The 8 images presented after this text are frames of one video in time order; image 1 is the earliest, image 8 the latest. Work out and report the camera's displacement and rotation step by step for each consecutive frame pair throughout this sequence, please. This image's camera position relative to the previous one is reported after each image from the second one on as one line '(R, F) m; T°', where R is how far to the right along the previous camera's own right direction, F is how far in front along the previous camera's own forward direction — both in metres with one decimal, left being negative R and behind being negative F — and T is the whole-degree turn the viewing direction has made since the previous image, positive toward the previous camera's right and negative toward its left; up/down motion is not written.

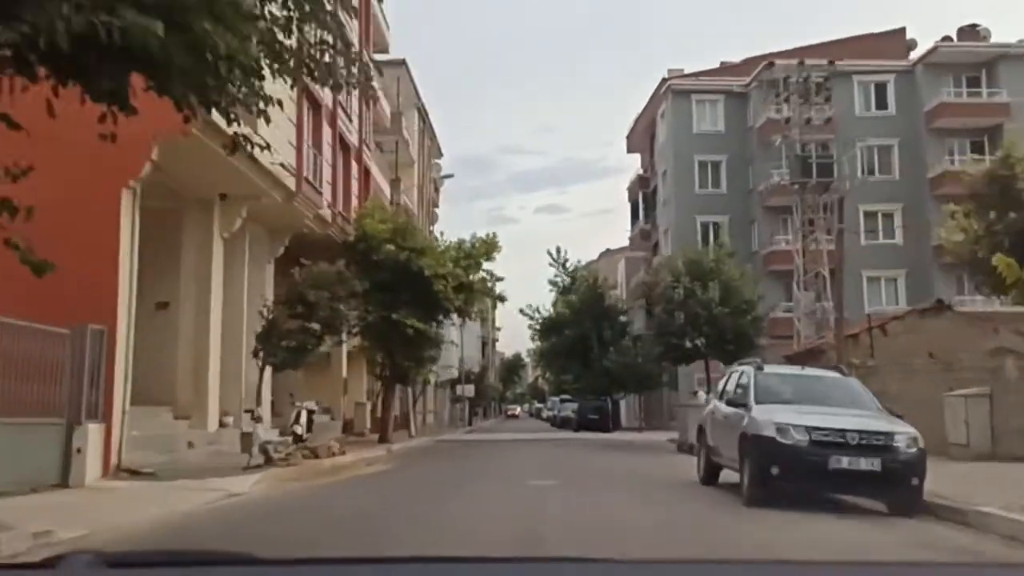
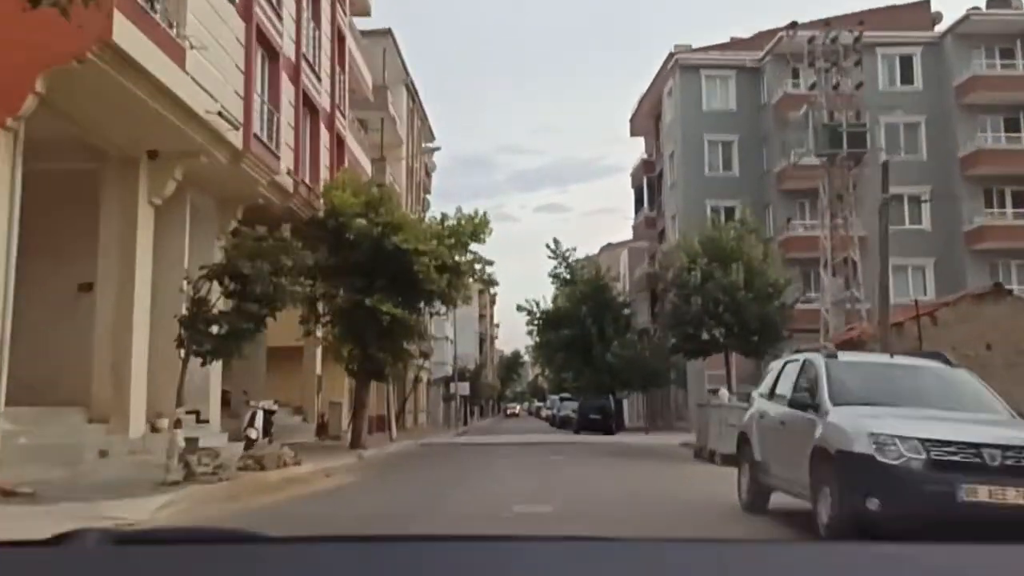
(+0.3, +3.9) m; 0°
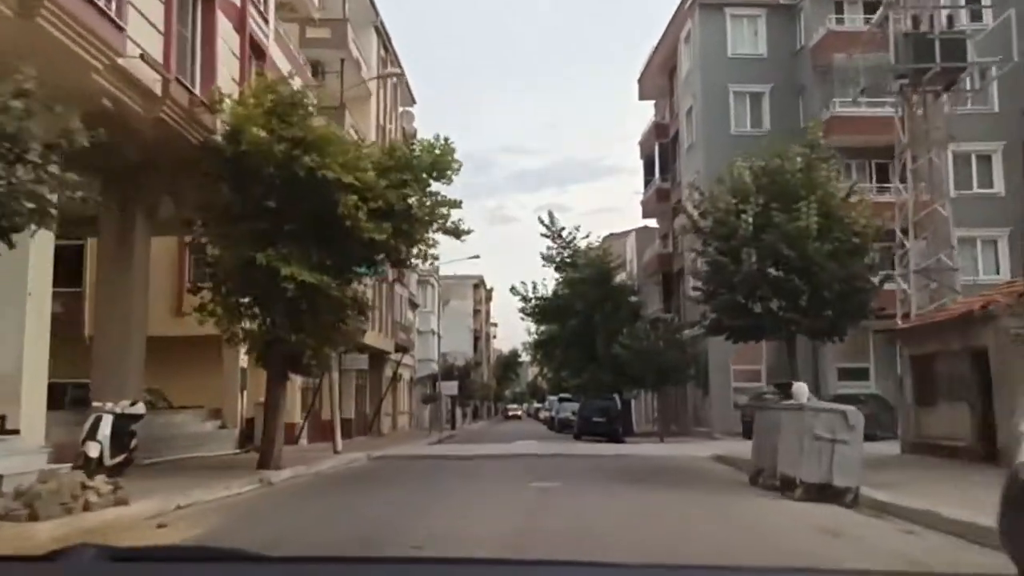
(+0.6, +7.8) m; 0°
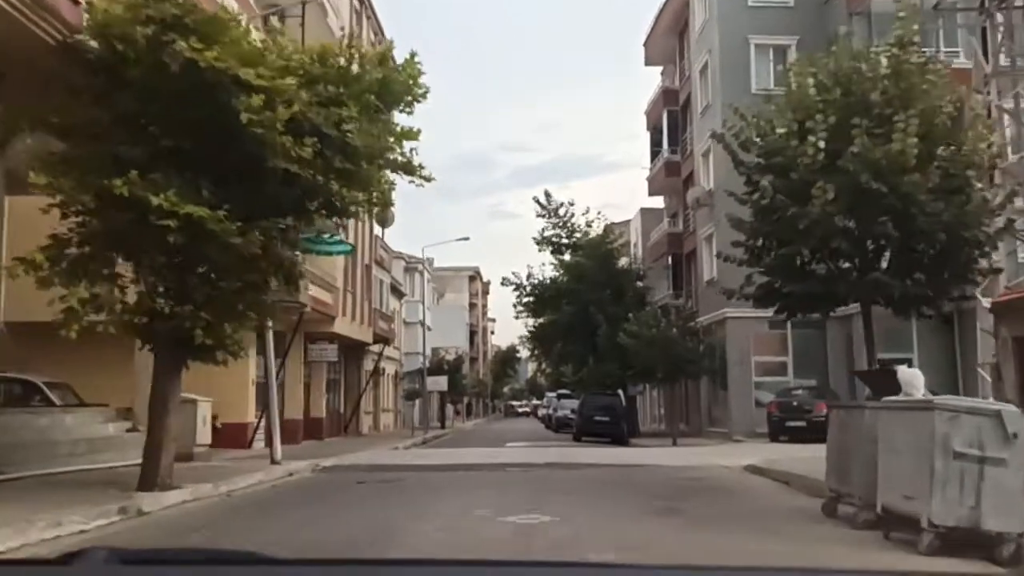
(+0.5, +5.1) m; 0°
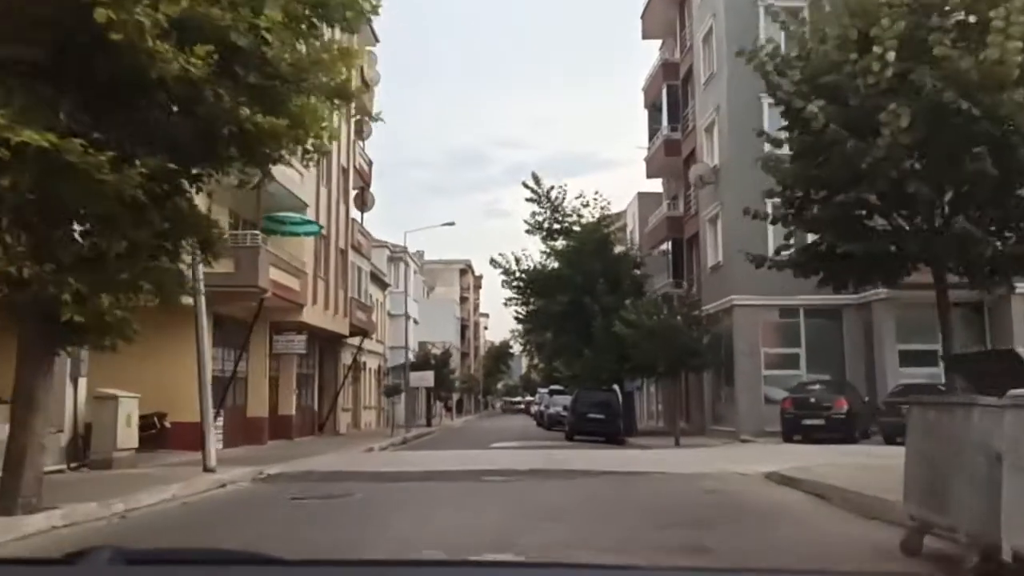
(+0.3, +3.2) m; 0°
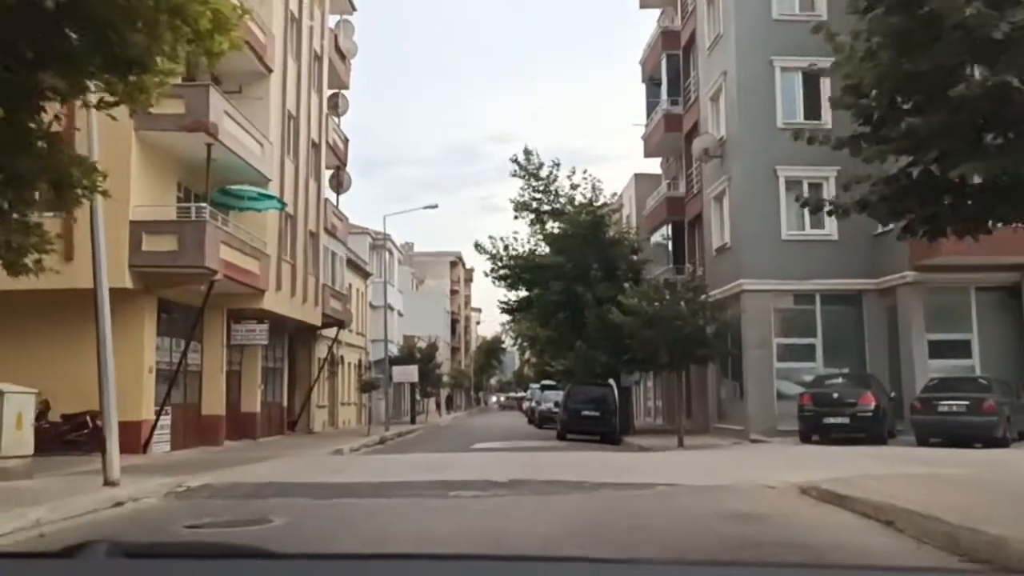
(+0.3, +3.2) m; 0°
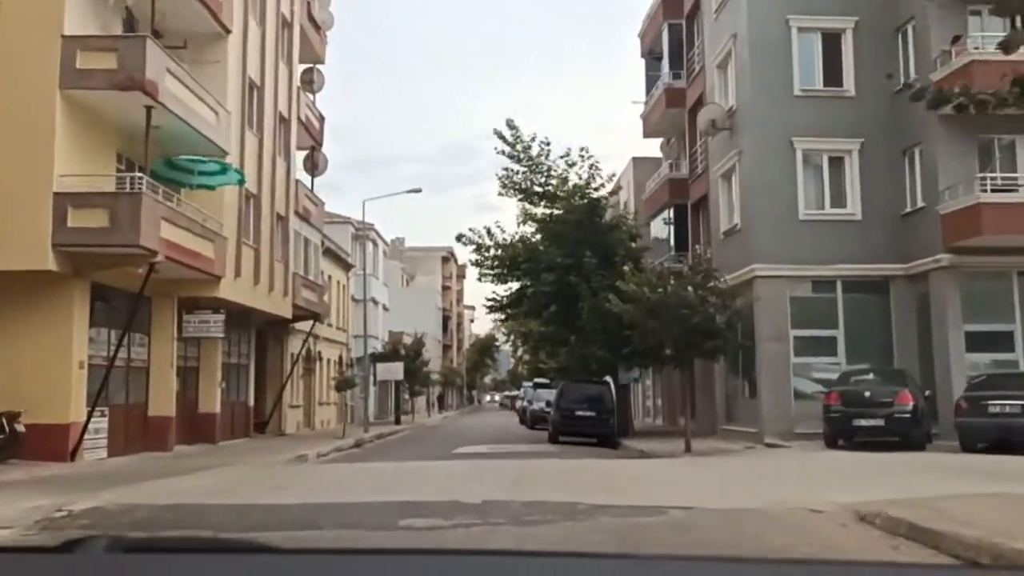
(+0.3, +3.1) m; 0°
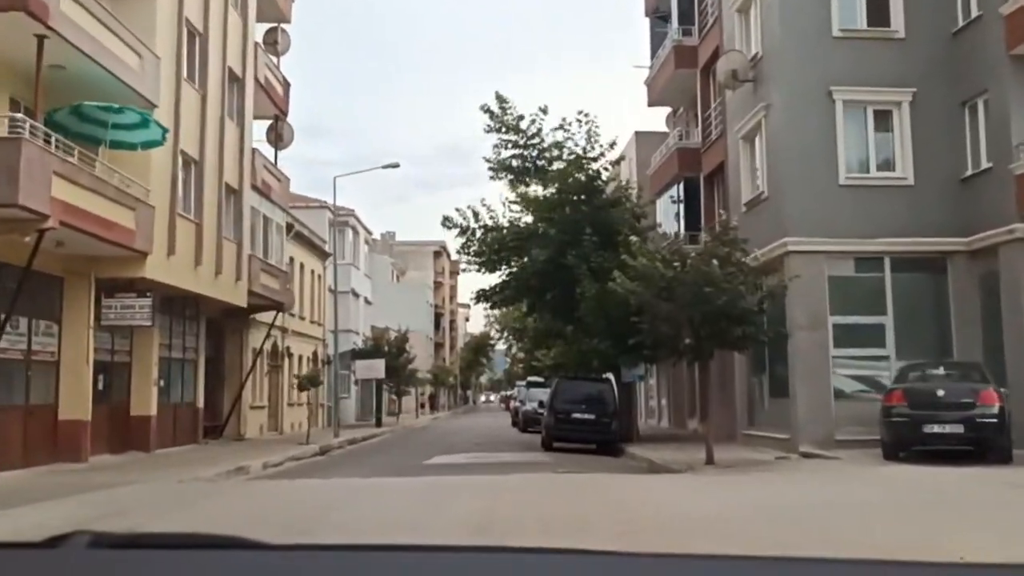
(+0.4, +4.3) m; 0°
